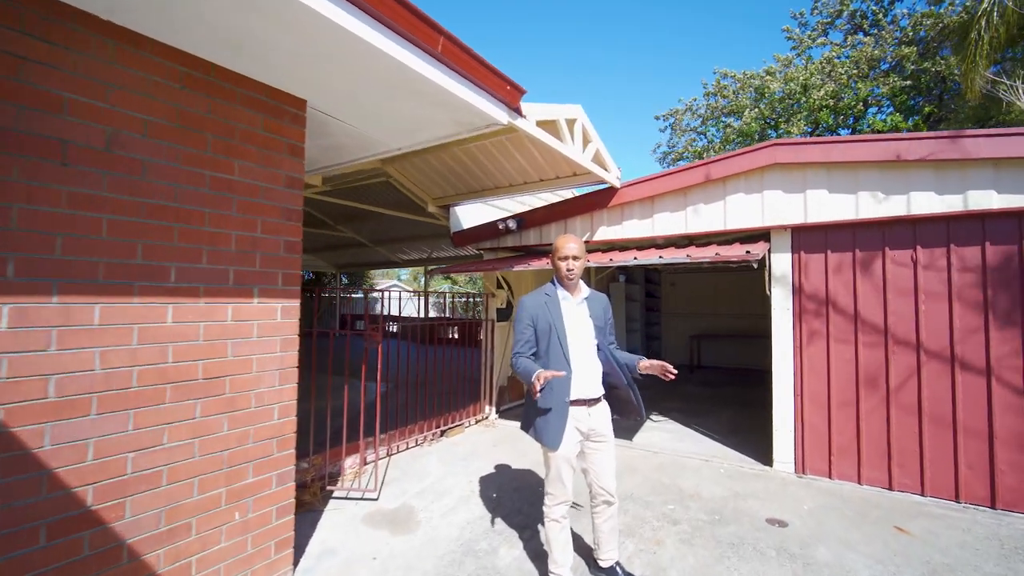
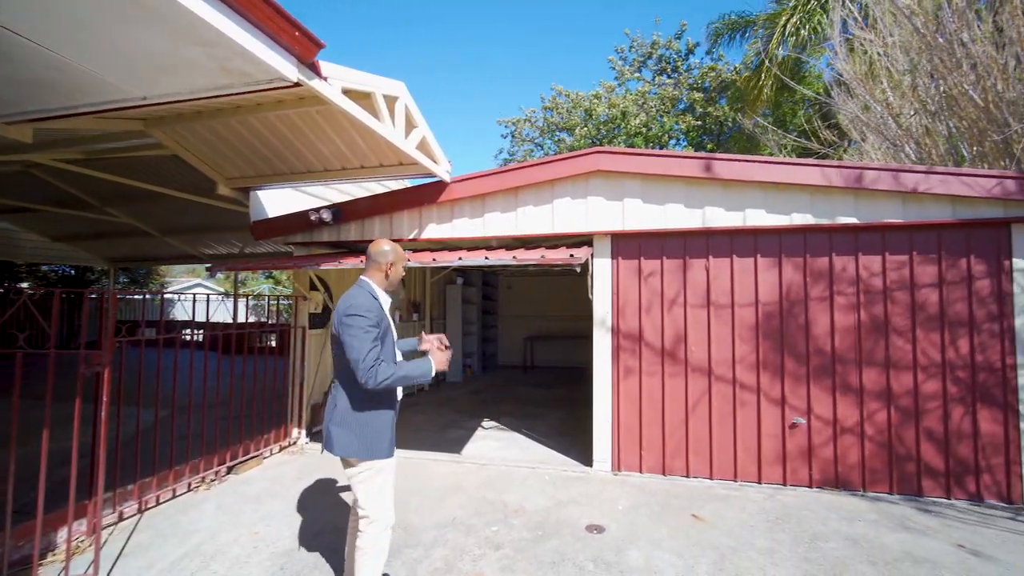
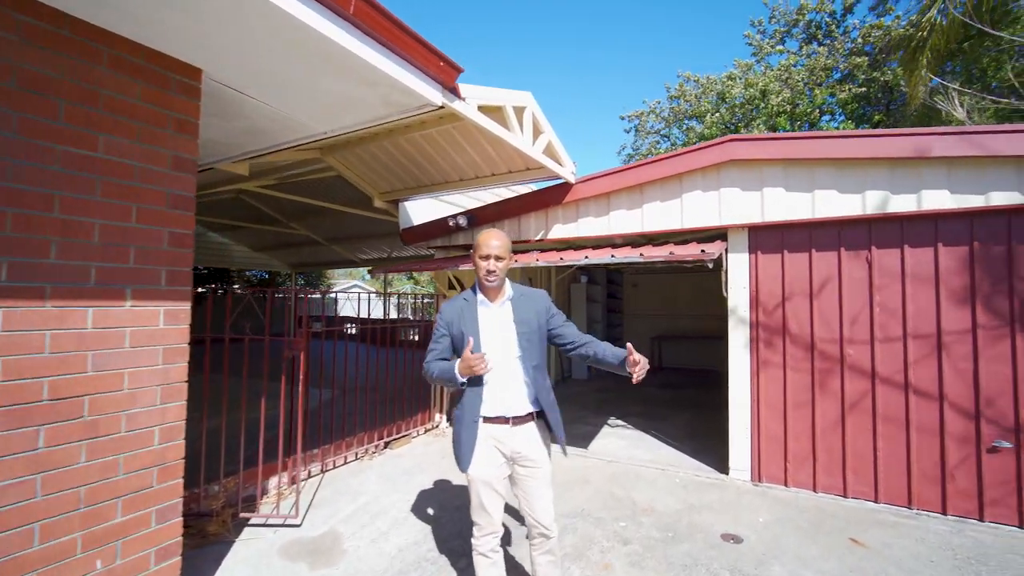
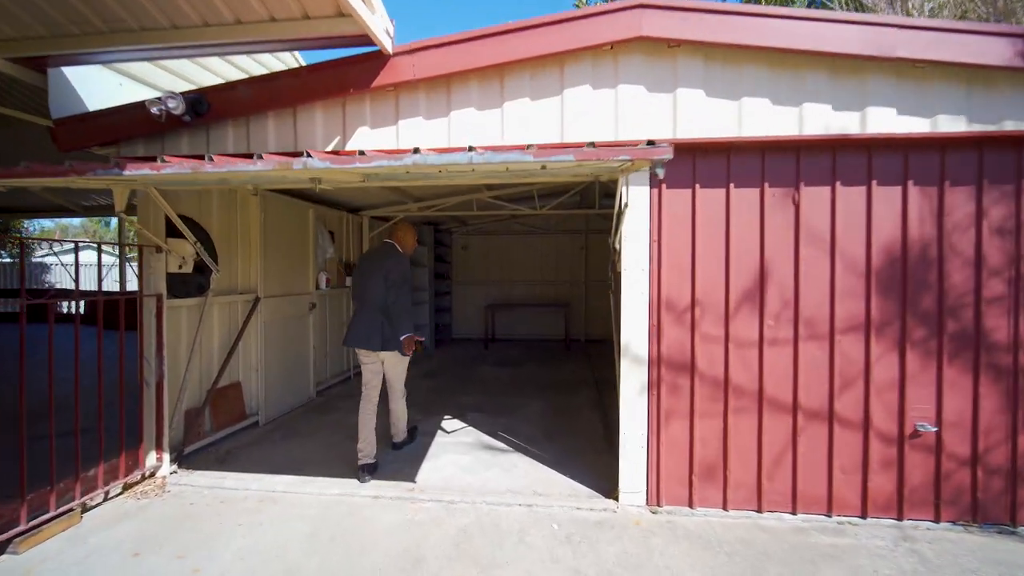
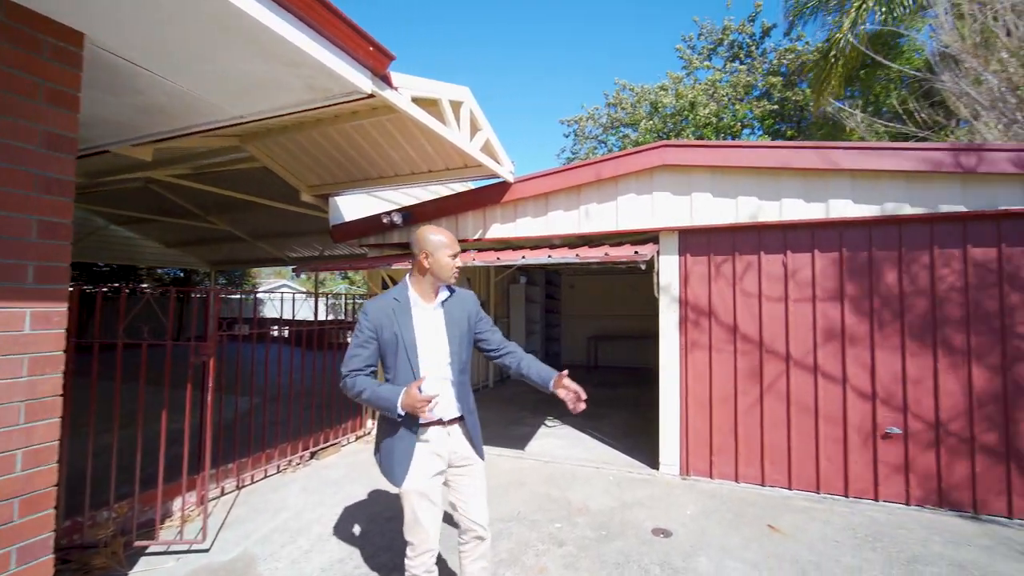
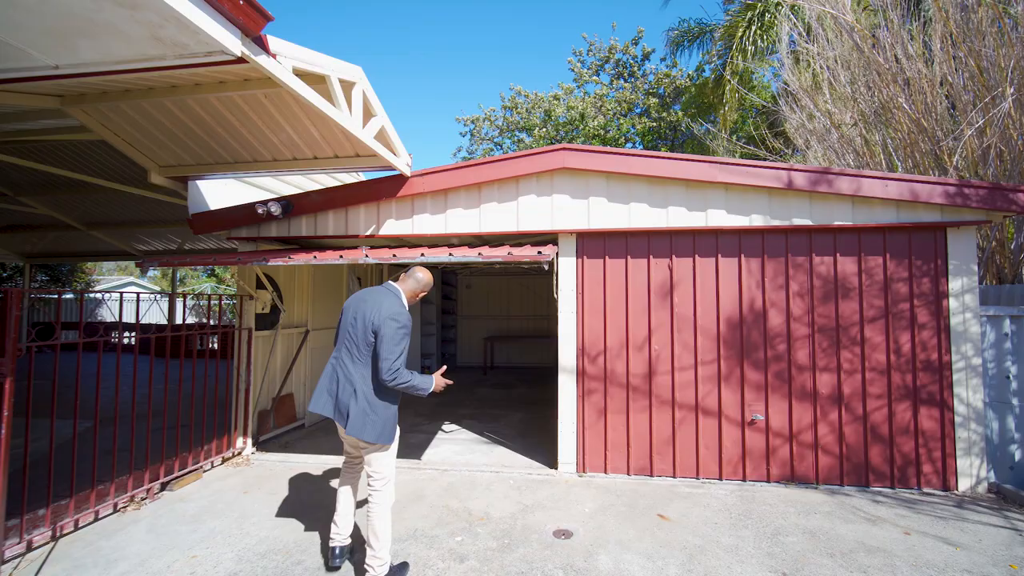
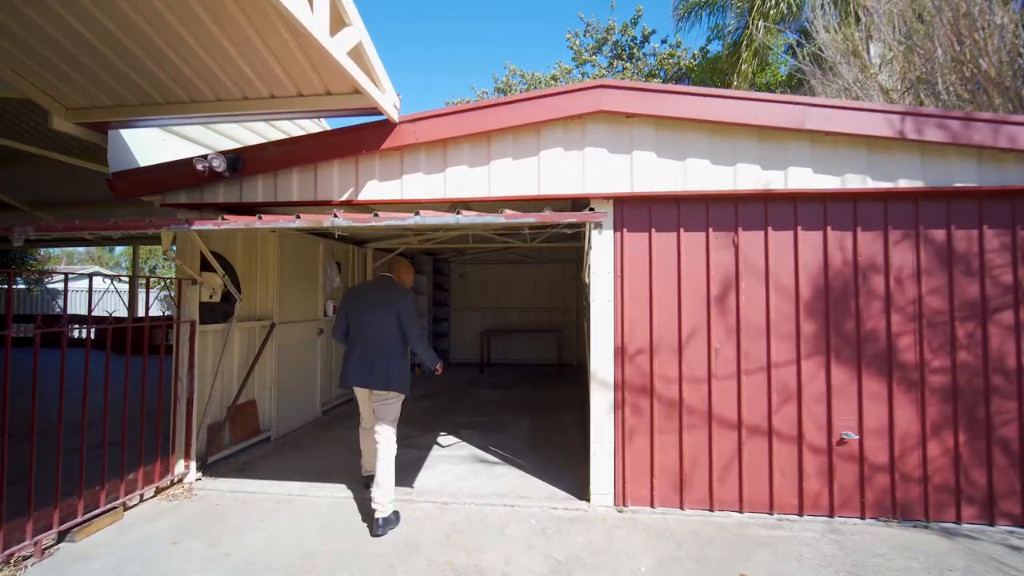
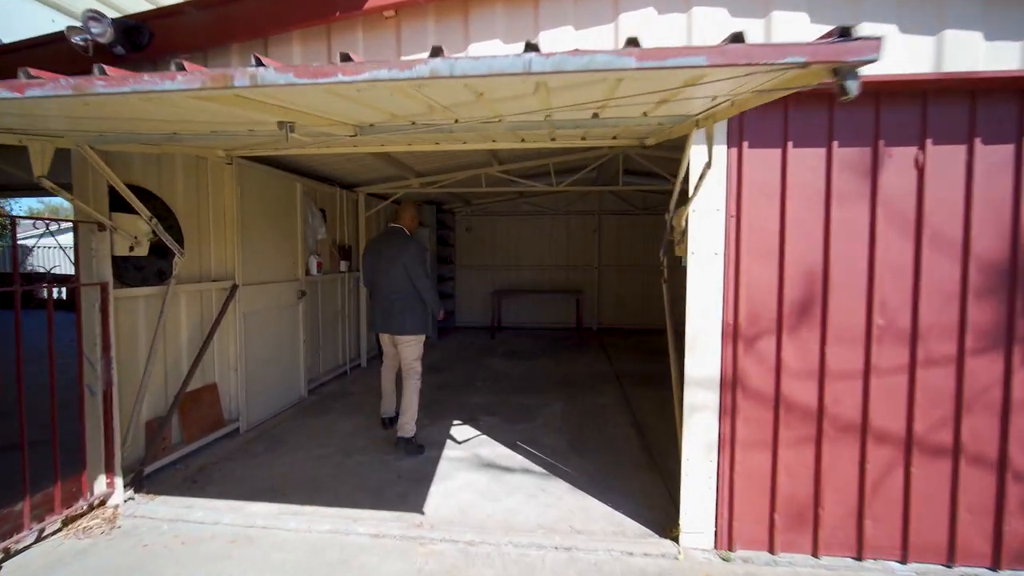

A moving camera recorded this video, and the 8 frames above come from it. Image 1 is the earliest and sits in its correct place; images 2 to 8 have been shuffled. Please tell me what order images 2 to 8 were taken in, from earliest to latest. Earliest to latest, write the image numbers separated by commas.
3, 5, 2, 6, 7, 4, 8
